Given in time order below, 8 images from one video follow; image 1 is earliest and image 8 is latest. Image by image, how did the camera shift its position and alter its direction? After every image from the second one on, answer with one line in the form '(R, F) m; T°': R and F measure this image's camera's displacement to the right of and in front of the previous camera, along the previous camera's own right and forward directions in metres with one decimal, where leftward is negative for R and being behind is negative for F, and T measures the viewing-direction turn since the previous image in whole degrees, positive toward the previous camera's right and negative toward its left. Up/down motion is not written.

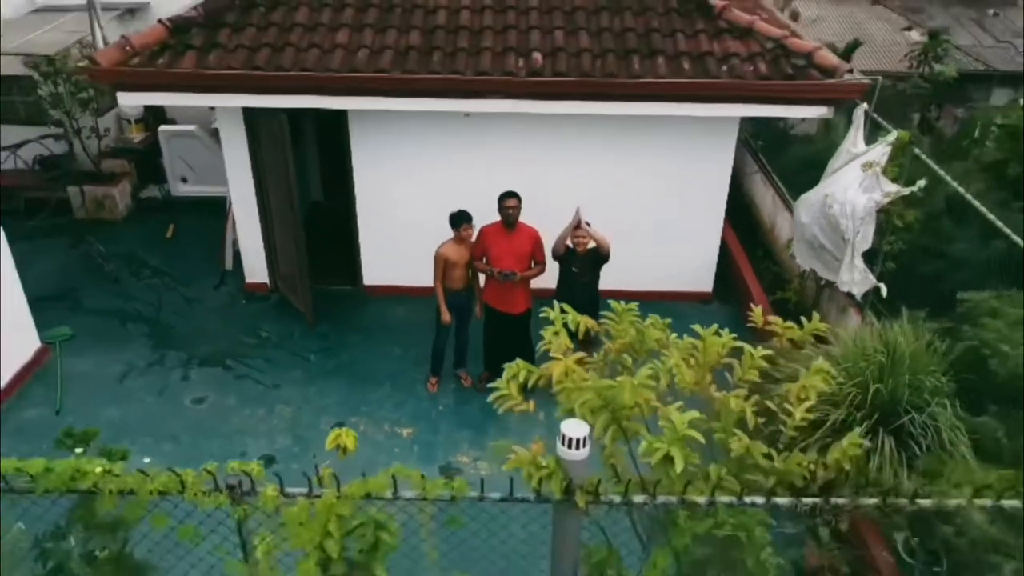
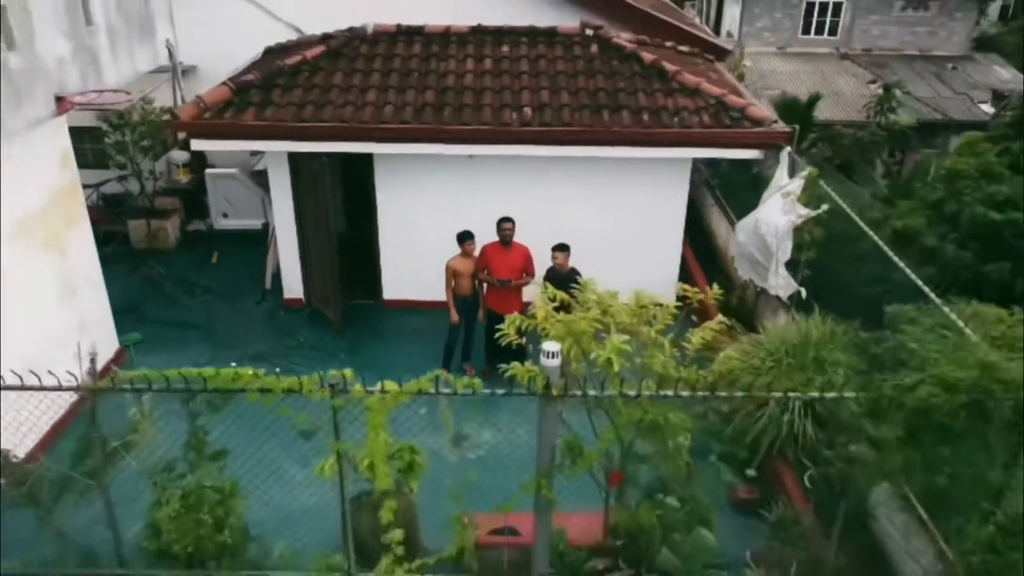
(0.0, -0.5) m; +1°
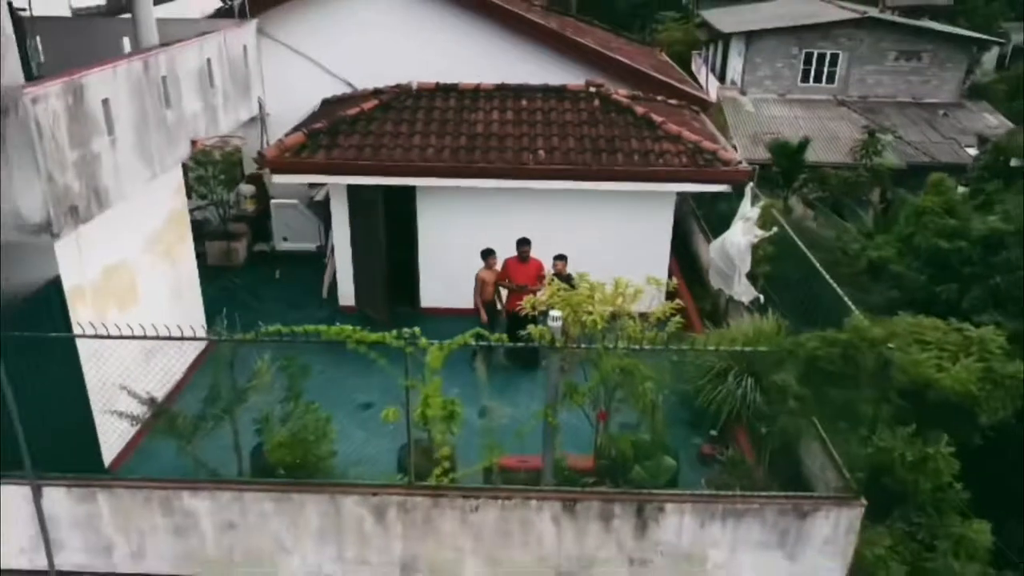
(0.0, -0.7) m; -1°
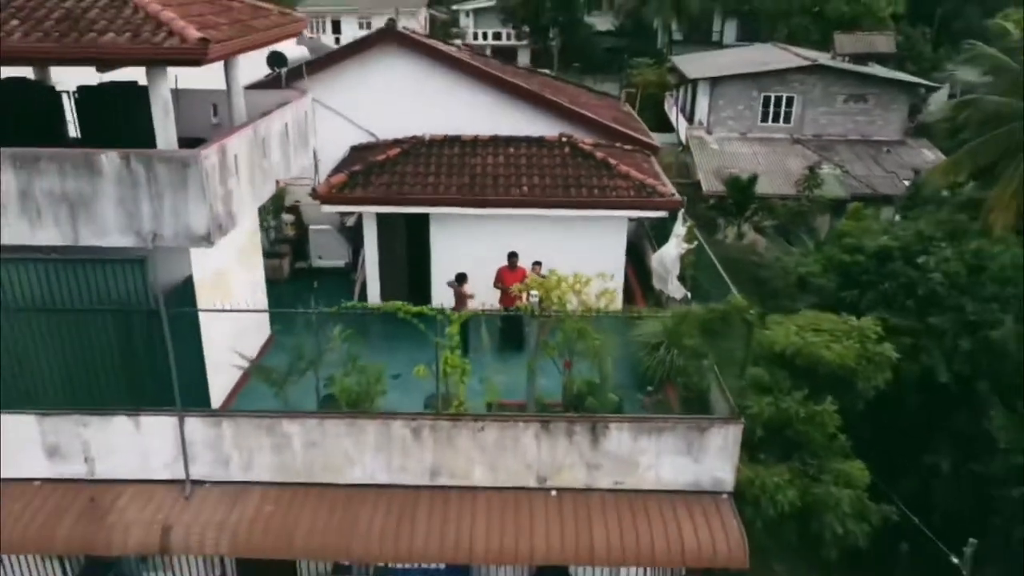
(0.0, -1.1) m; +1°
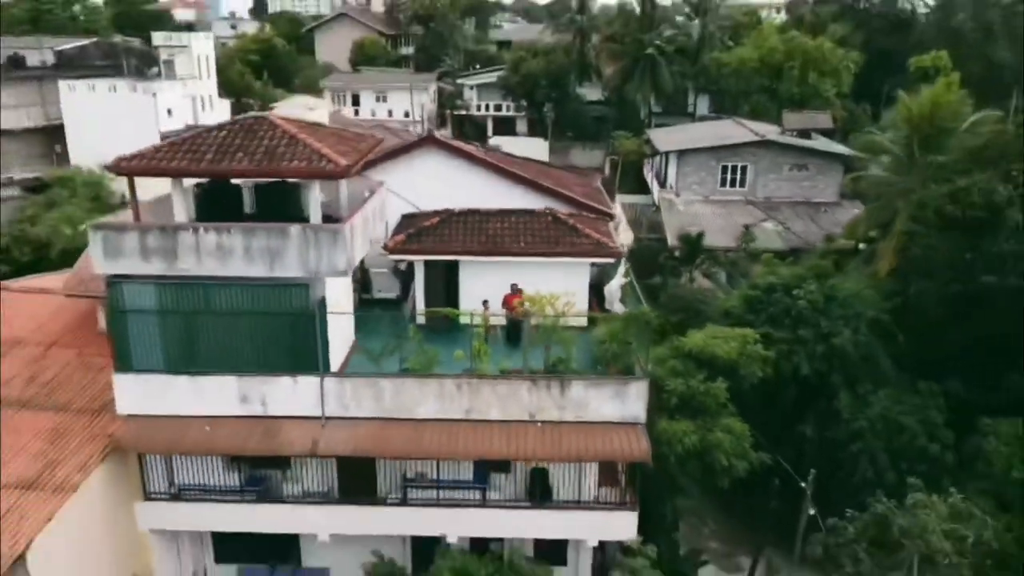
(0.0, -2.5) m; 0°
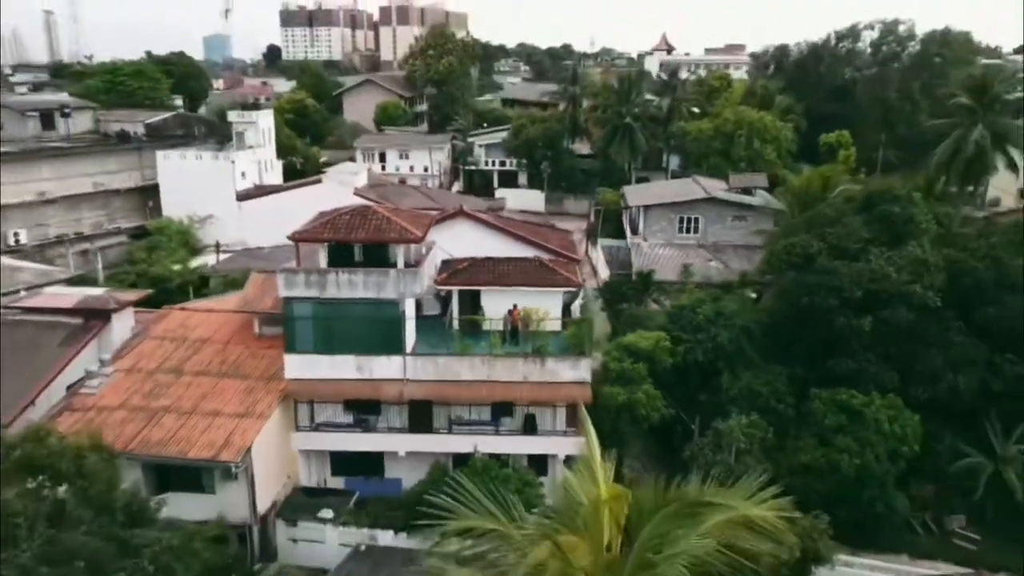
(0.0, -4.4) m; 0°
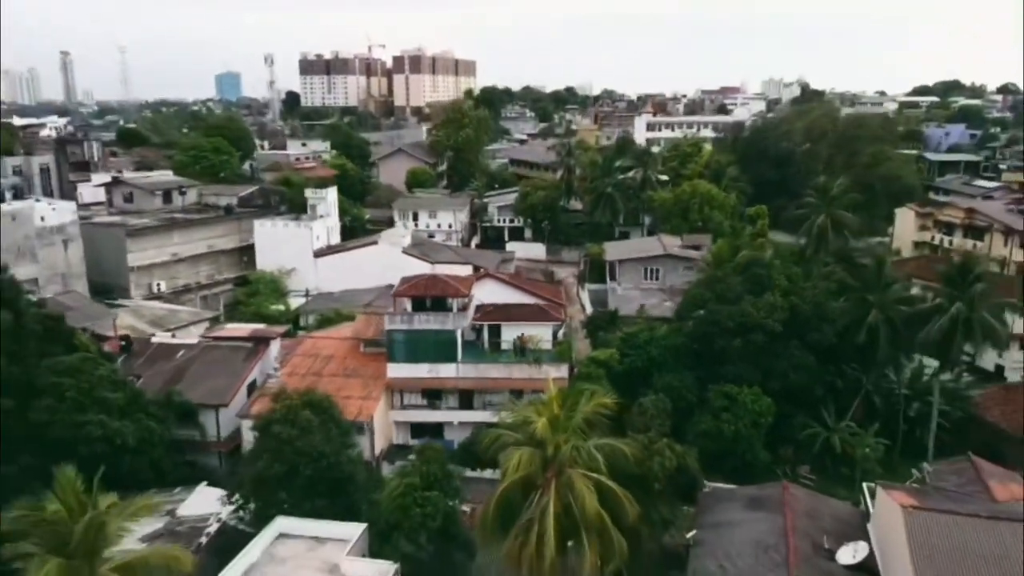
(0.0, -7.1) m; 0°
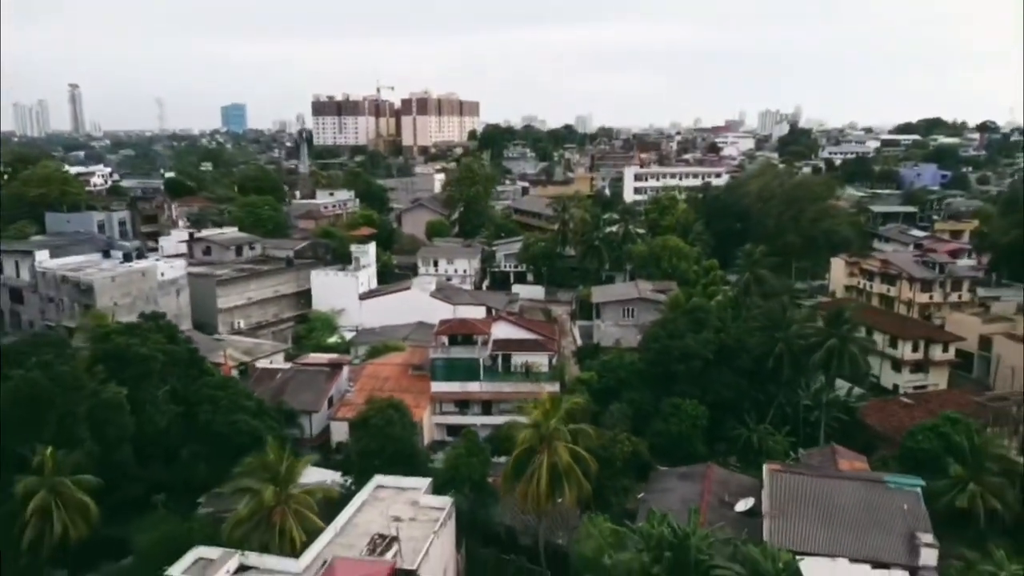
(-0.2, -7.2) m; 0°
